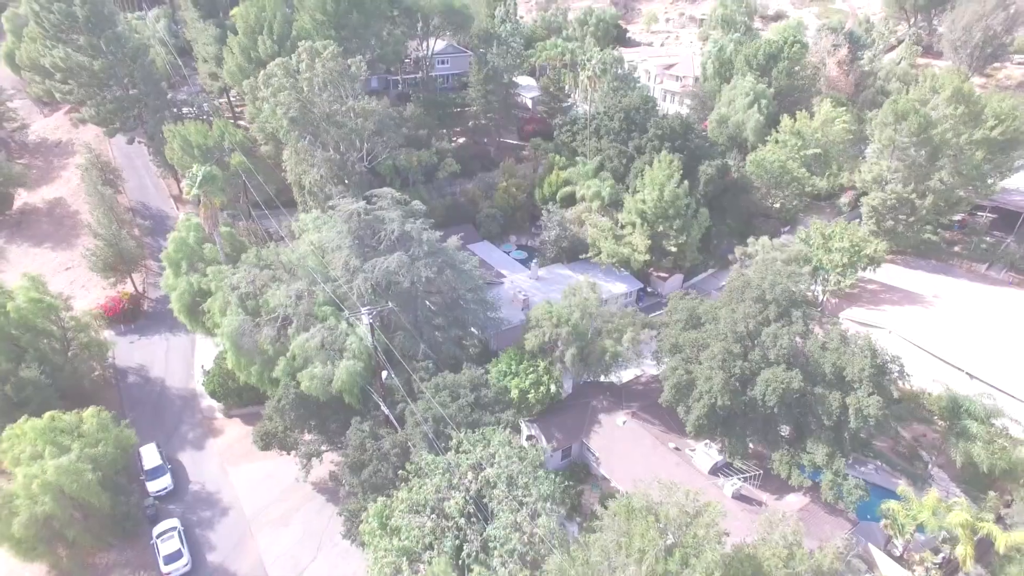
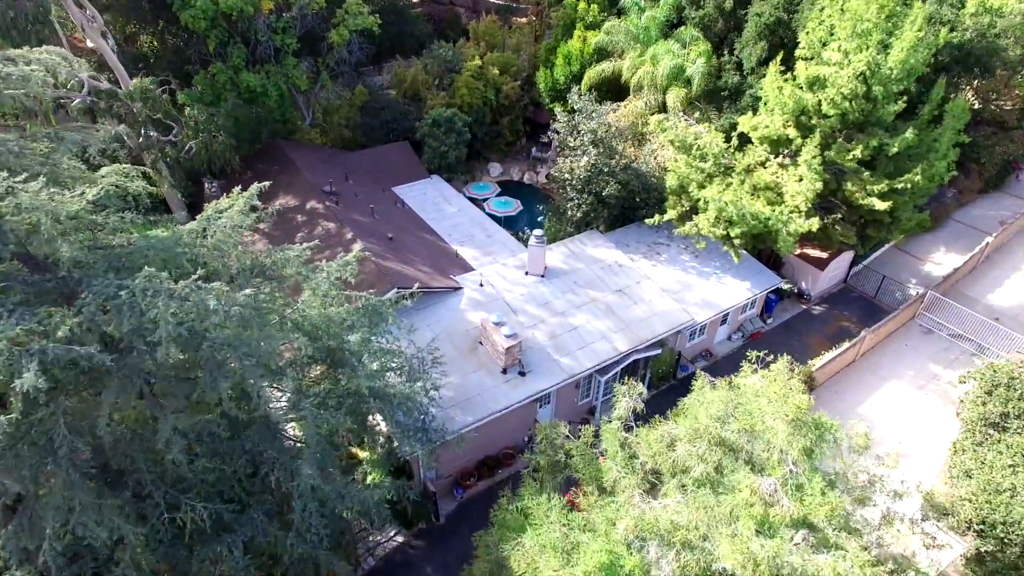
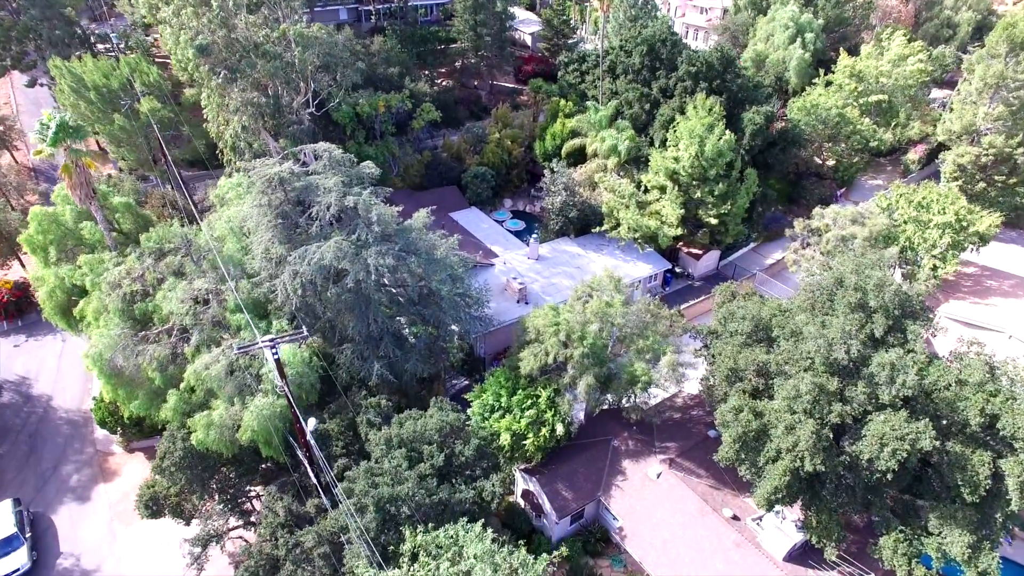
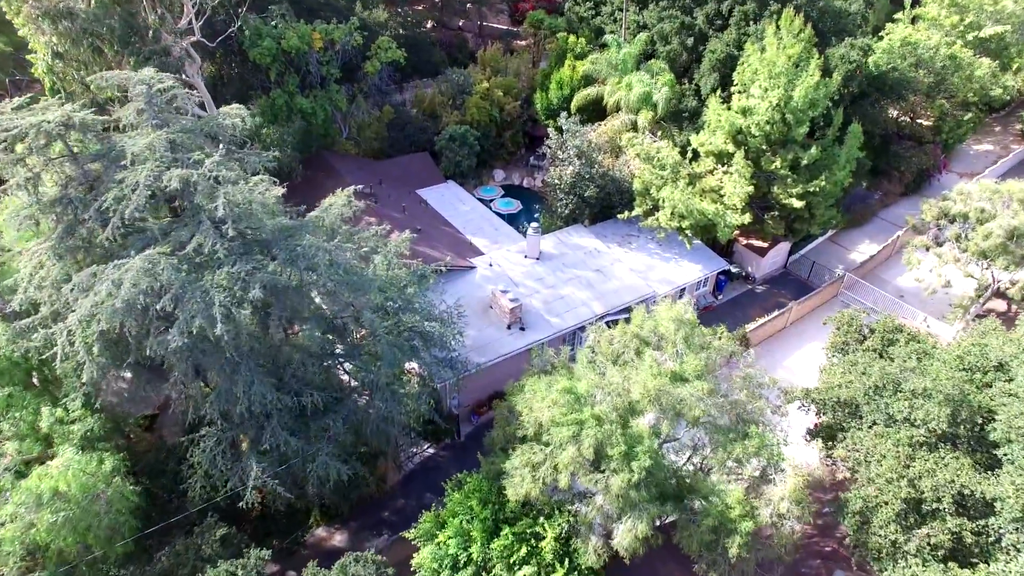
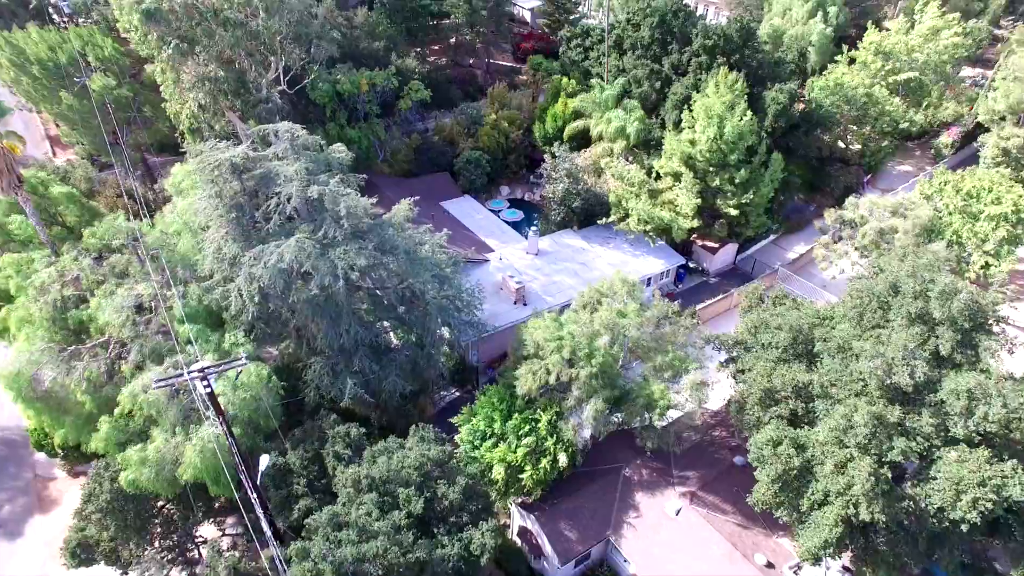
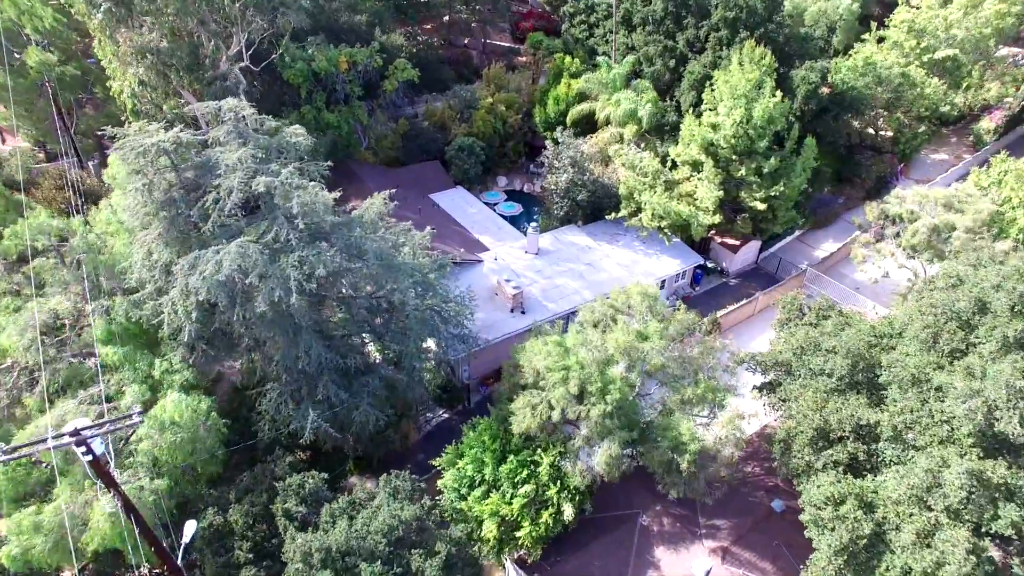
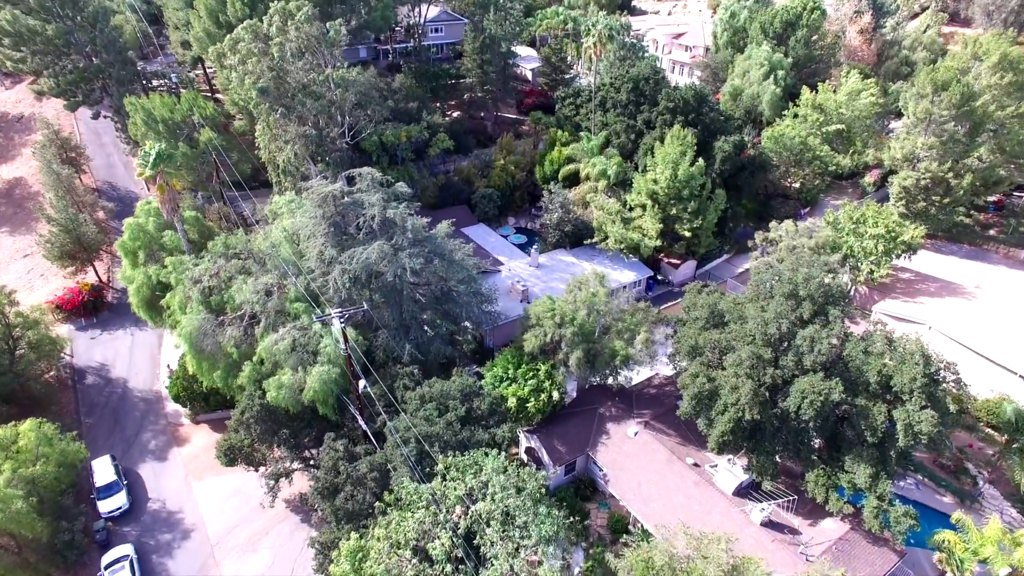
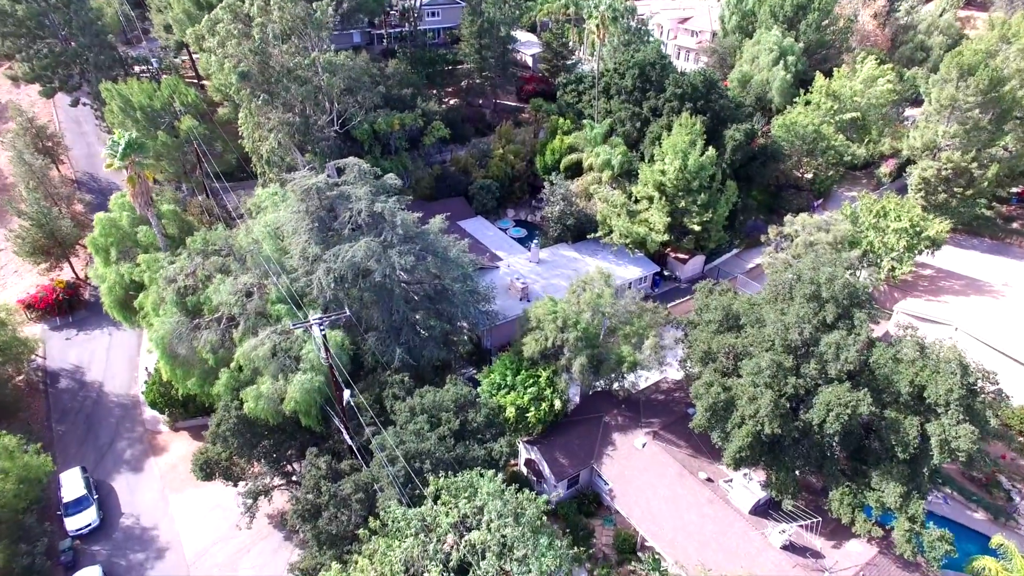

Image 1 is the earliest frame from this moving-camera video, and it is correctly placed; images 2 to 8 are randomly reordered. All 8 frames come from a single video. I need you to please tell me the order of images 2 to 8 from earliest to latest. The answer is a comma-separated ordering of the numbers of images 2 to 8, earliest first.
7, 8, 3, 5, 6, 4, 2
